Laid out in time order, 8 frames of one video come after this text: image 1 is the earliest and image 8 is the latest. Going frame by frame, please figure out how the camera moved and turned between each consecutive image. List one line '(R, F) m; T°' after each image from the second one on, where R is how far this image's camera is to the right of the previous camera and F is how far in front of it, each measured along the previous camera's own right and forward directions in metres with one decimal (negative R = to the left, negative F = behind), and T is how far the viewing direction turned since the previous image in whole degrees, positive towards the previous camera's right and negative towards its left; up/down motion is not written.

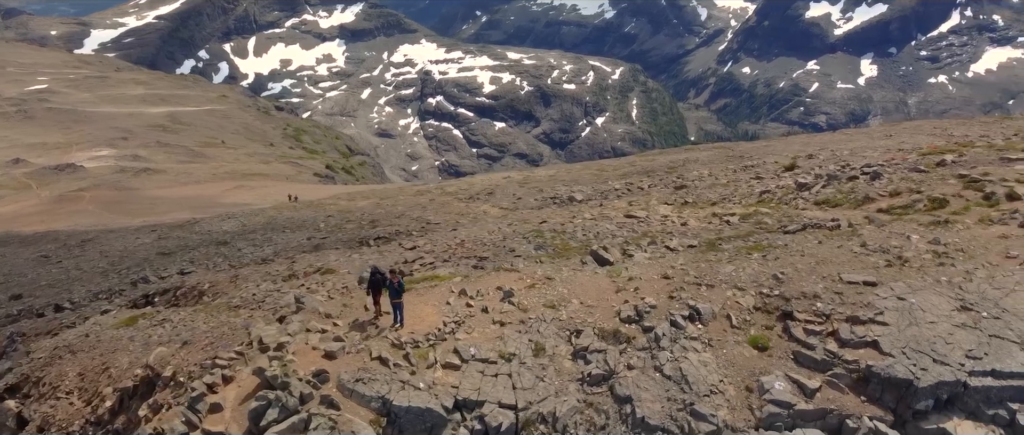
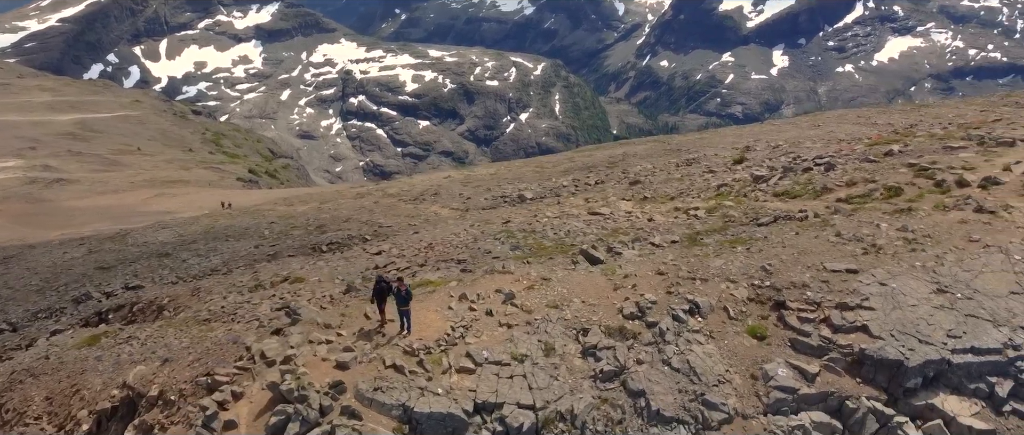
(-1.4, -0.2) m; +5°
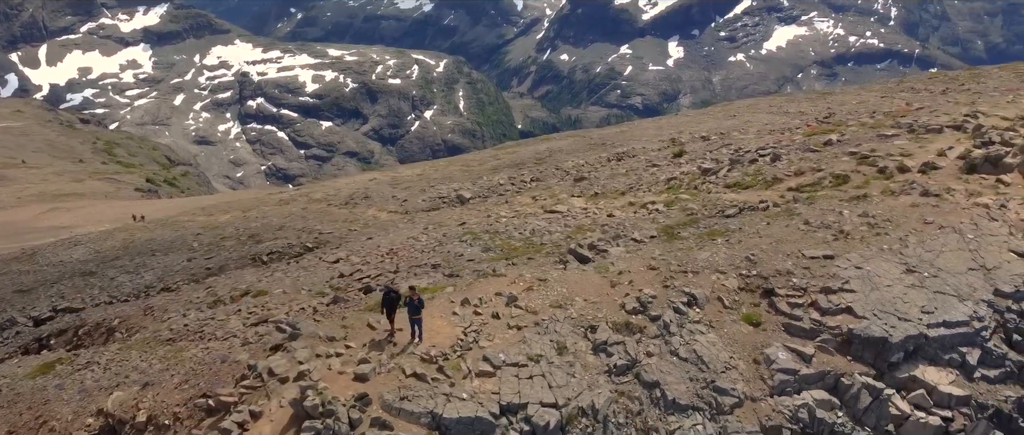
(-1.8, -0.3) m; +6°
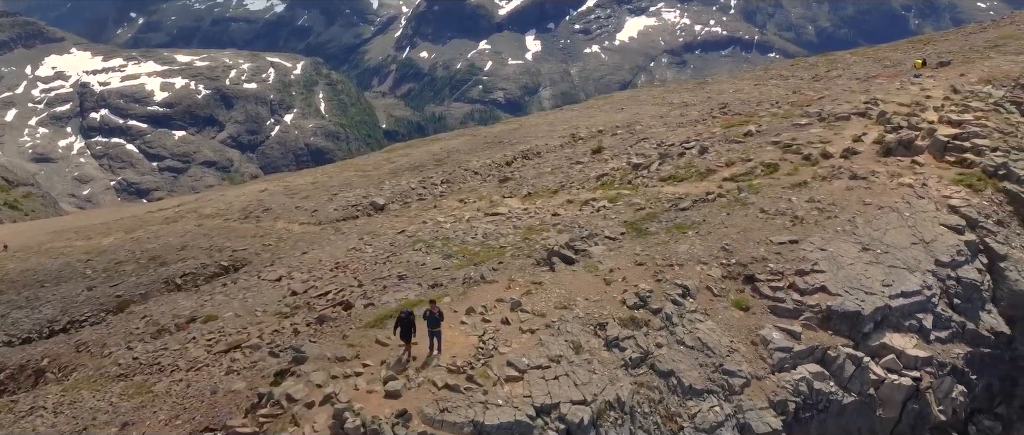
(-2.7, -0.3) m; +9°
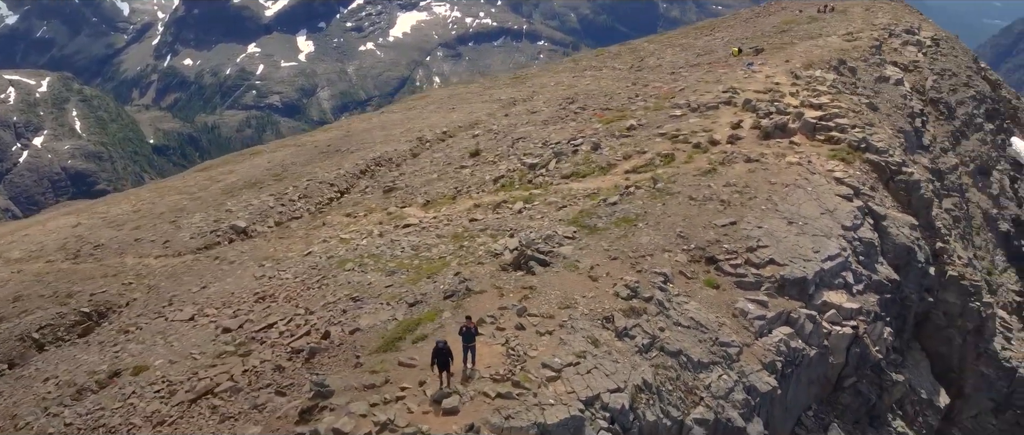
(-4.5, -0.4) m; +15°
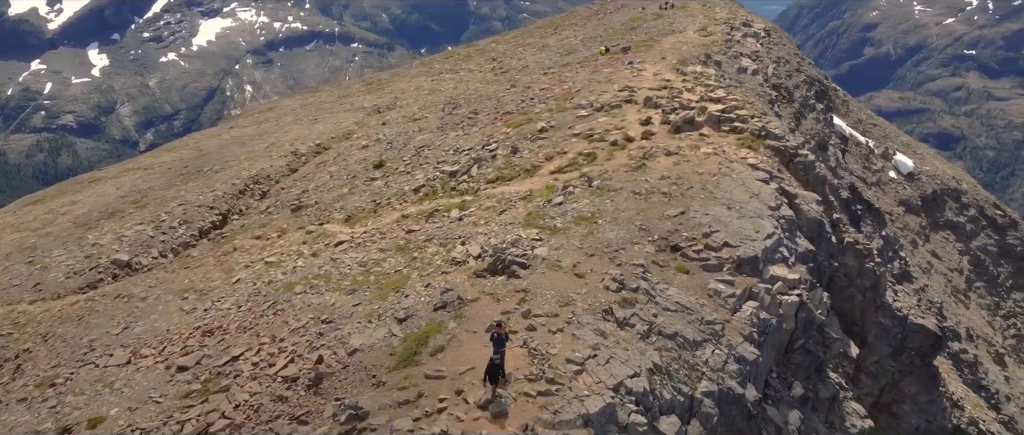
(-3.9, -0.6) m; +12°
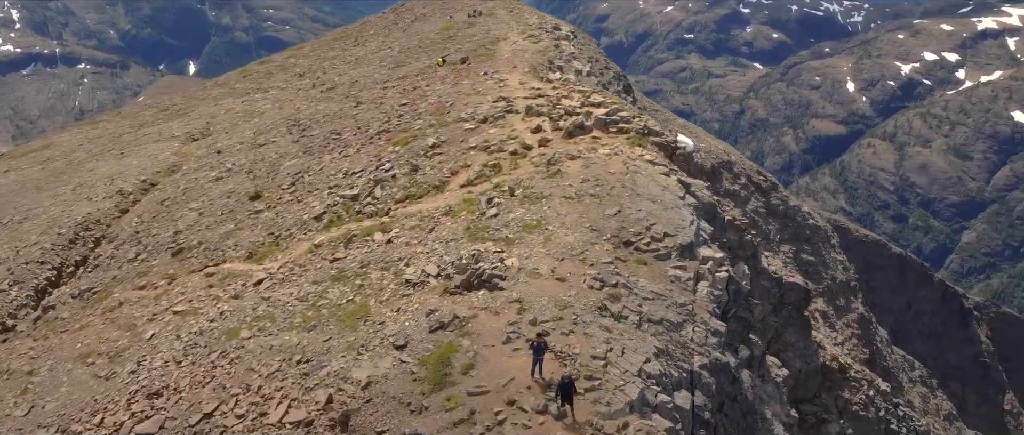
(-5.5, -0.5) m; +16°
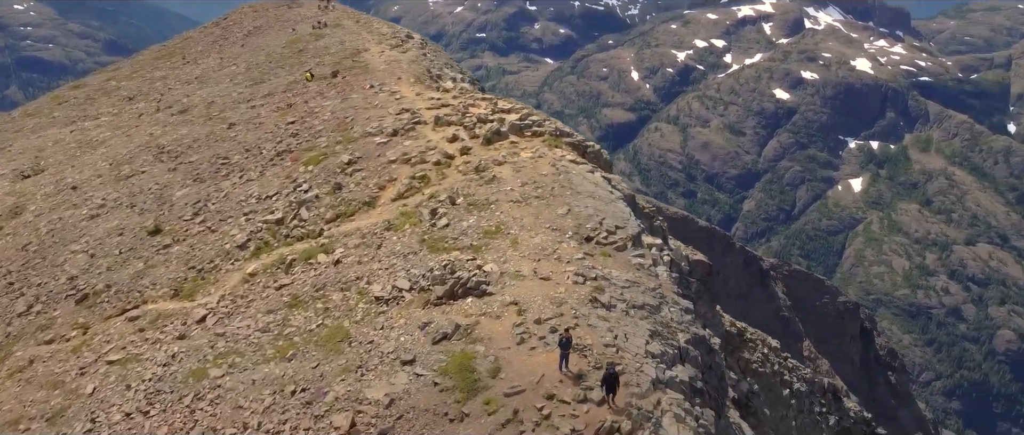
(-4.9, -0.5) m; +13°
